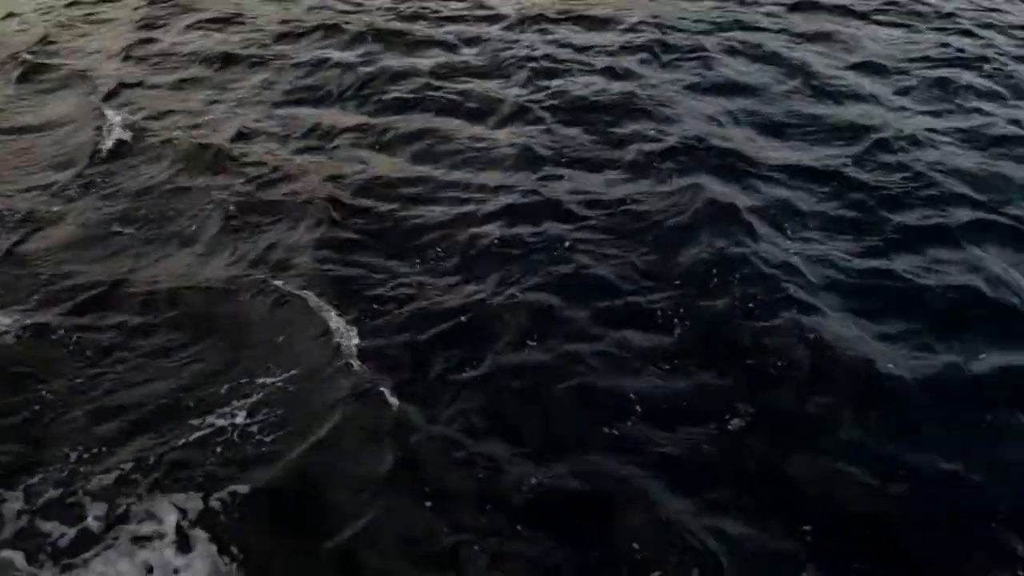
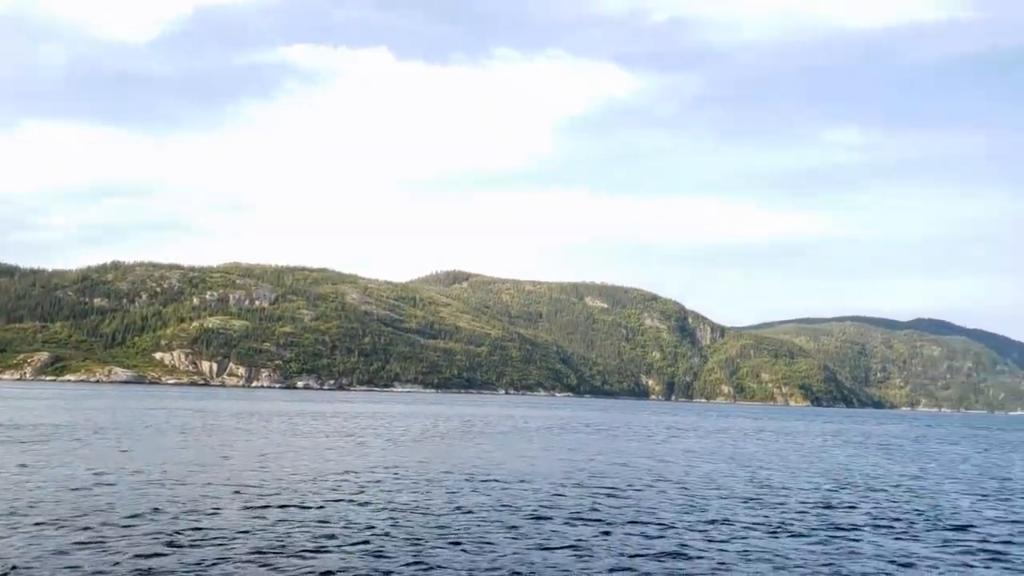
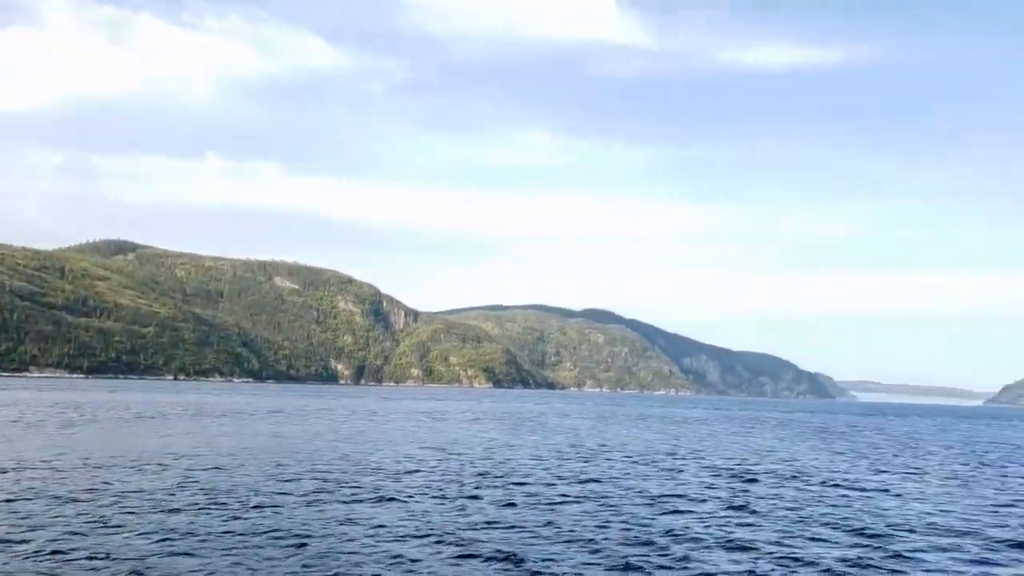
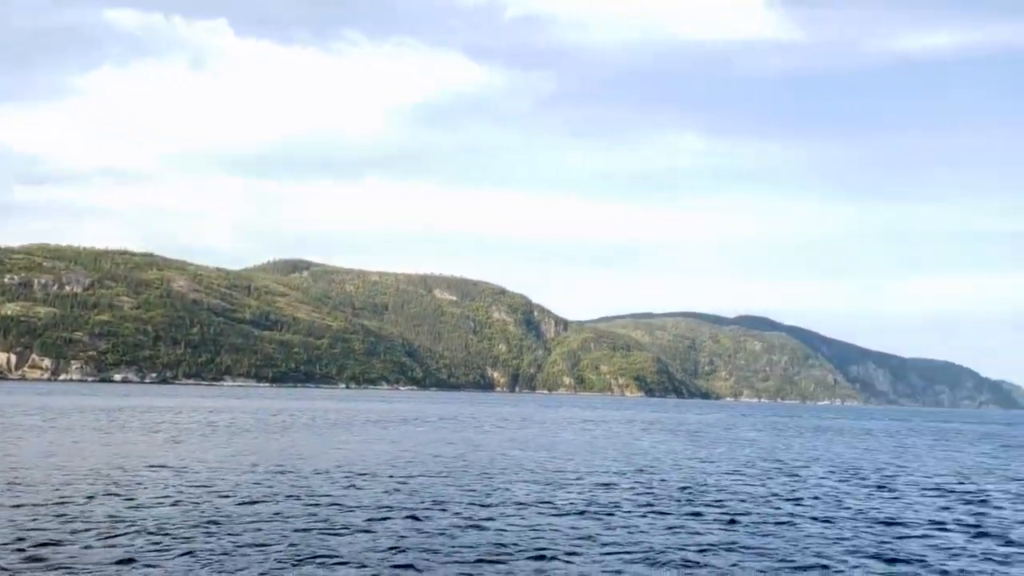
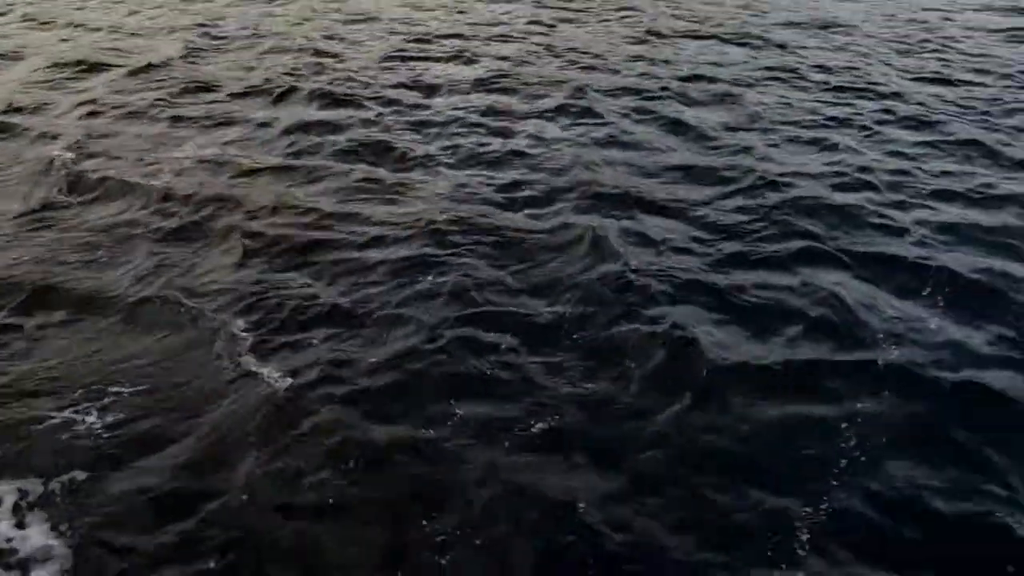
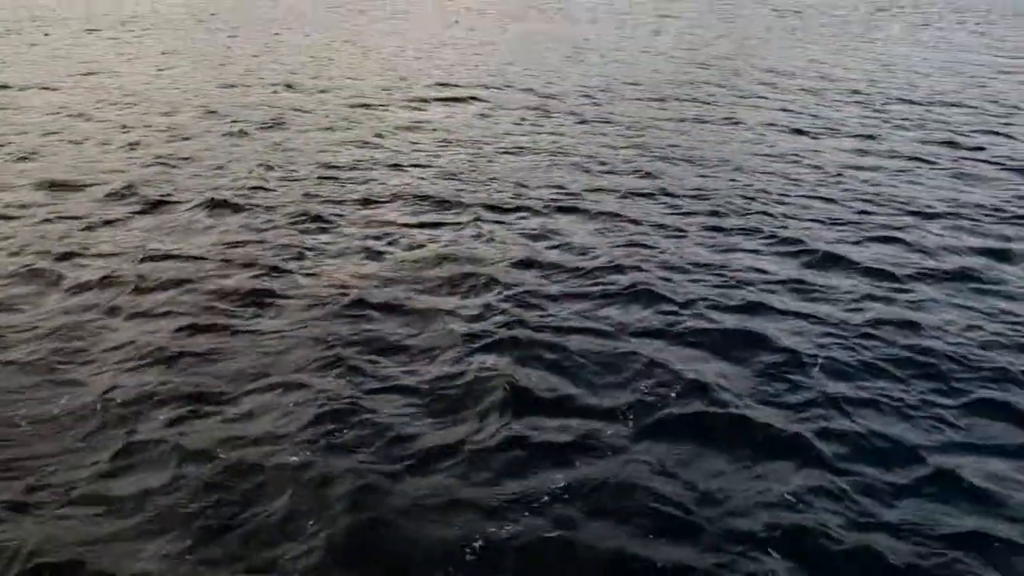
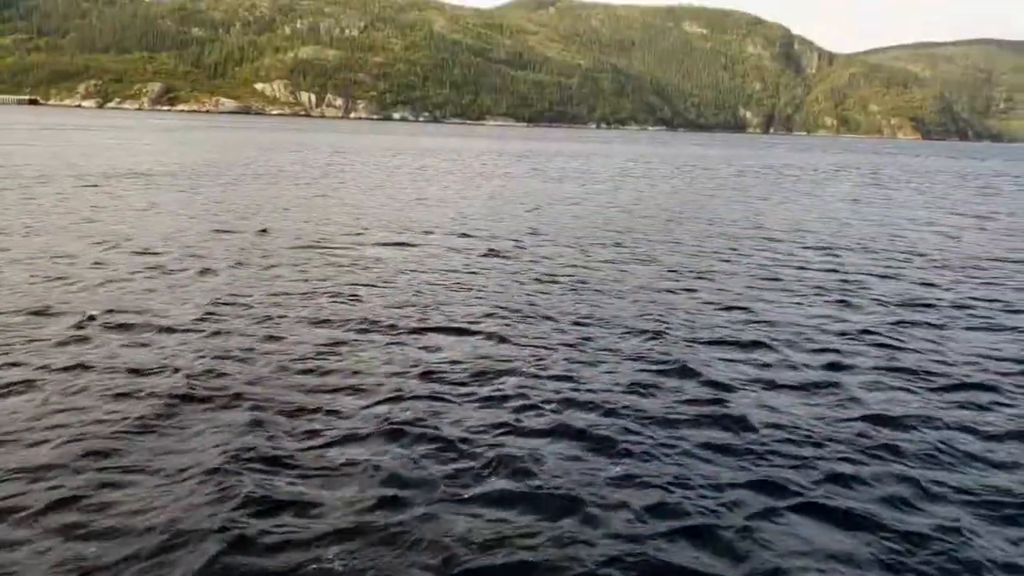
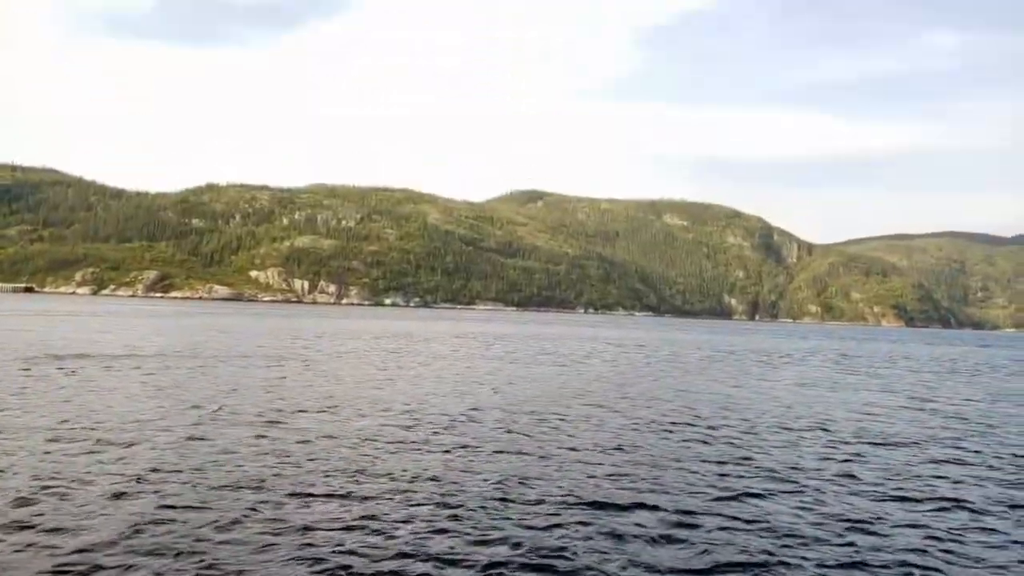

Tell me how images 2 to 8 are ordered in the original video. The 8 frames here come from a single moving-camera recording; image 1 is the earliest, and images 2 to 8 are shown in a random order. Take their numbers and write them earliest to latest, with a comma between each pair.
5, 6, 7, 8, 2, 4, 3
